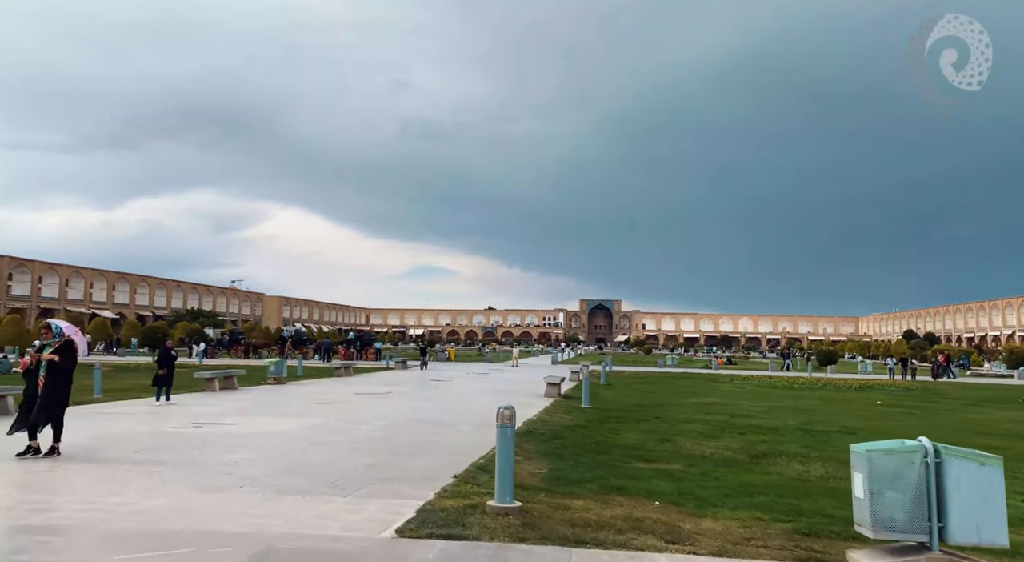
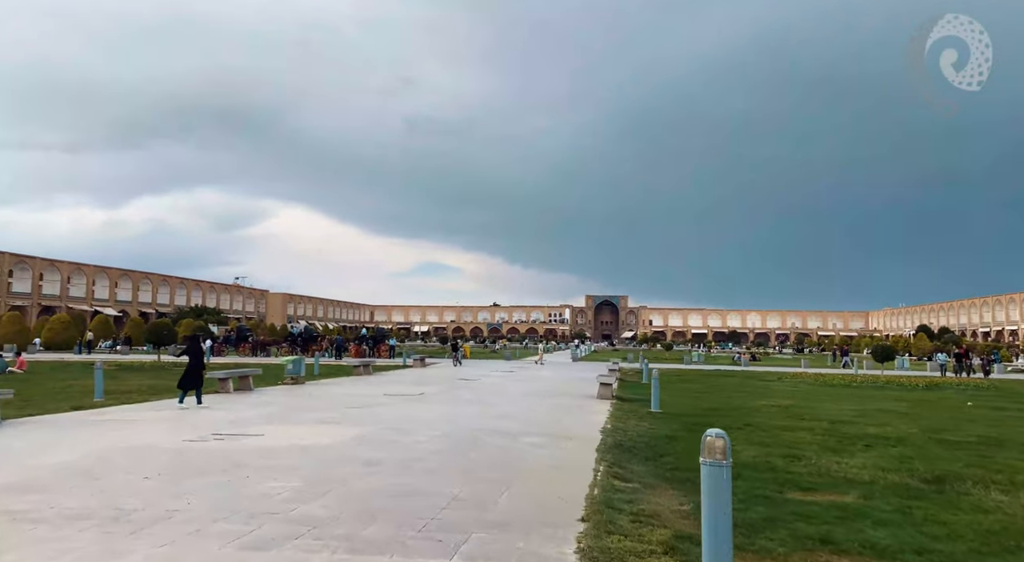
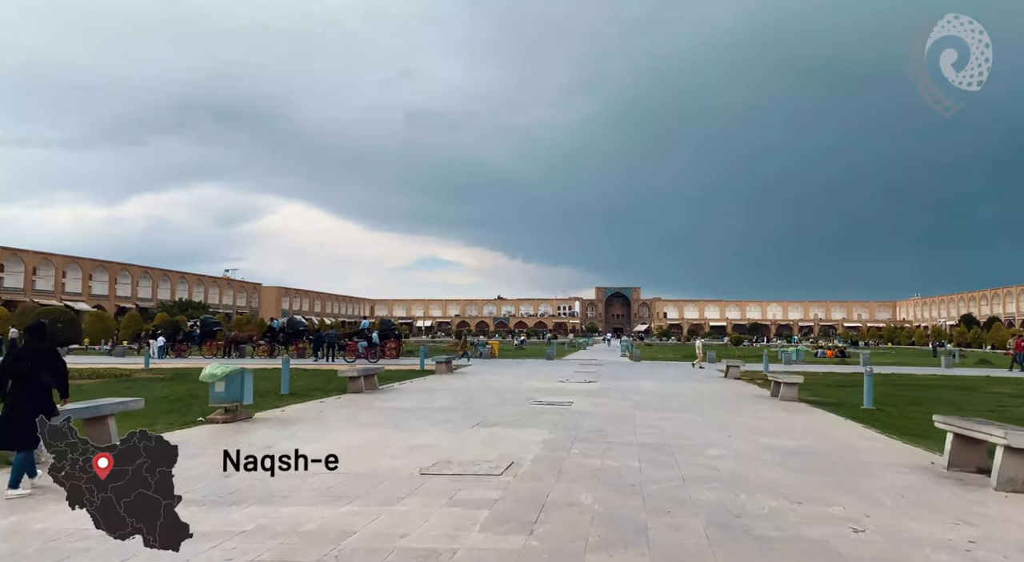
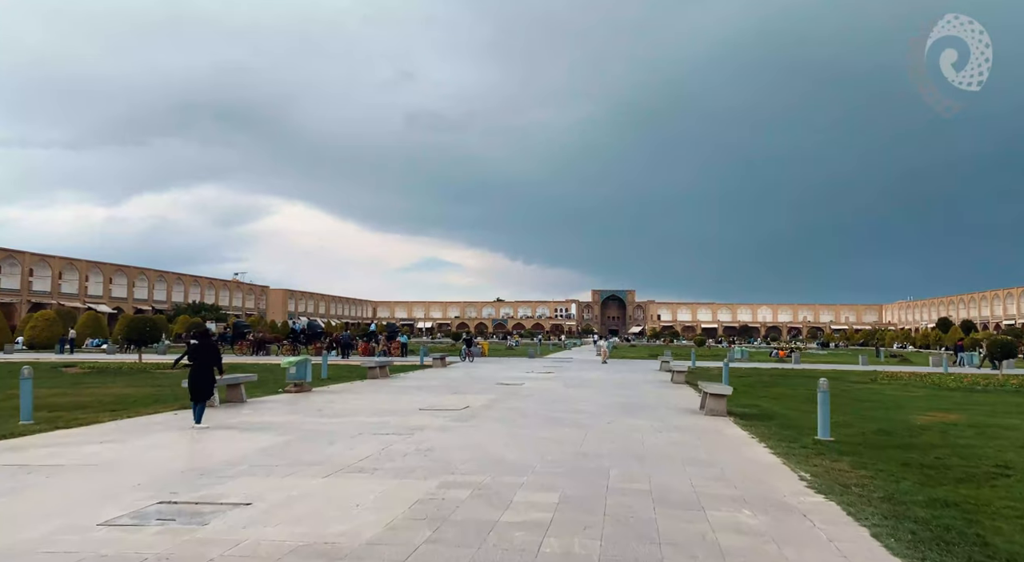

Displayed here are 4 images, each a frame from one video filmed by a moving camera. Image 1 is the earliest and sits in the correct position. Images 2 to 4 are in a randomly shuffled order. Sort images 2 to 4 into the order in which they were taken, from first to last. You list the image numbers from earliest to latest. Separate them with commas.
2, 4, 3
